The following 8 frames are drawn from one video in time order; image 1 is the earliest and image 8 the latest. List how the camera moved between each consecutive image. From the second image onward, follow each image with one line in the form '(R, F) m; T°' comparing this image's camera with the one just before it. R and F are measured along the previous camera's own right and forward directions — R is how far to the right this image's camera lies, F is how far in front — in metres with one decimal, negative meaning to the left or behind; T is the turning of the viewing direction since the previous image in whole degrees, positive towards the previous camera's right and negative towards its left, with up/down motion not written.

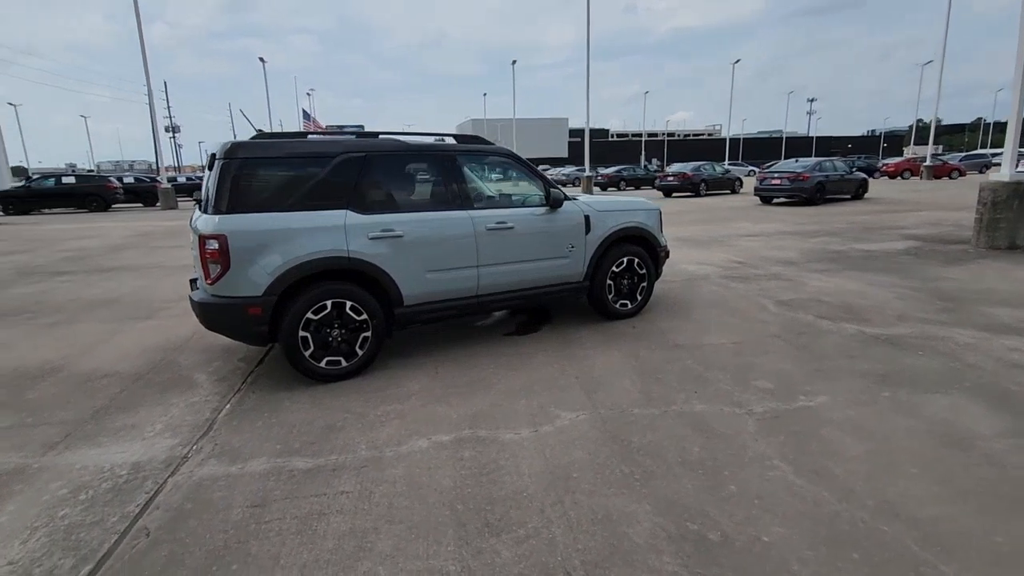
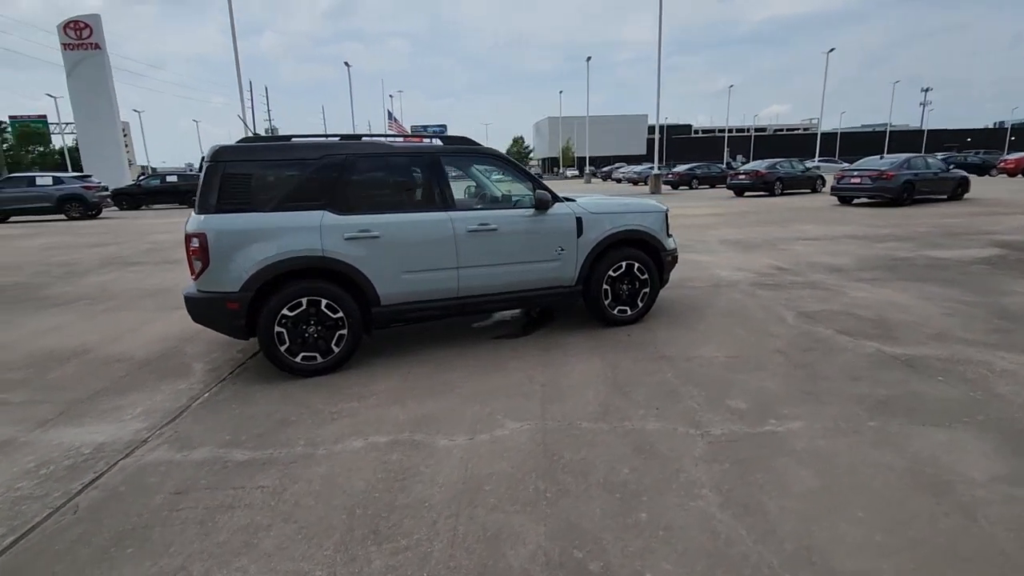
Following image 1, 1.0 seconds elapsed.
(+0.9, +0.1) m; -8°
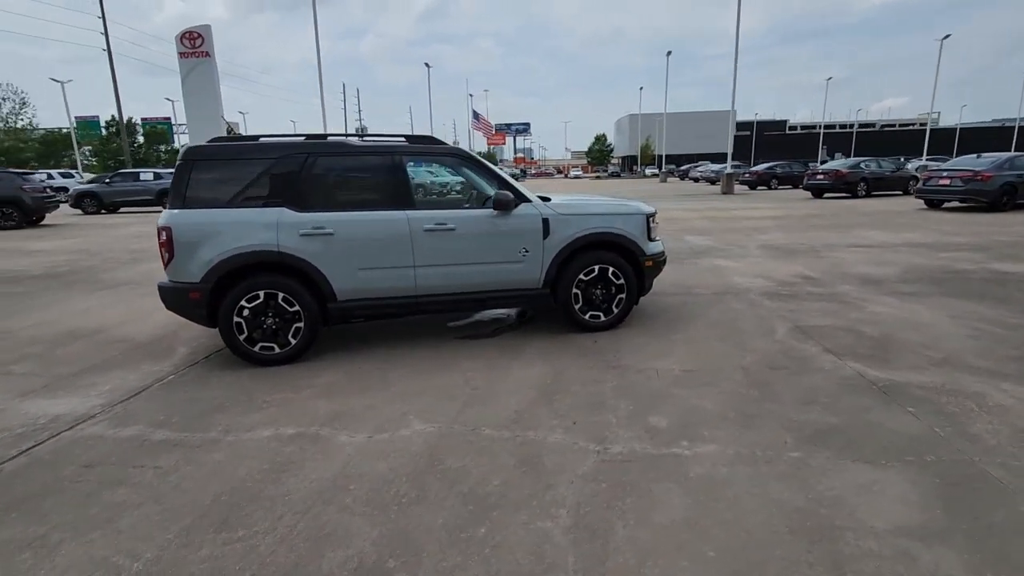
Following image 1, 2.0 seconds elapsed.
(+1.1, +0.2) m; -8°
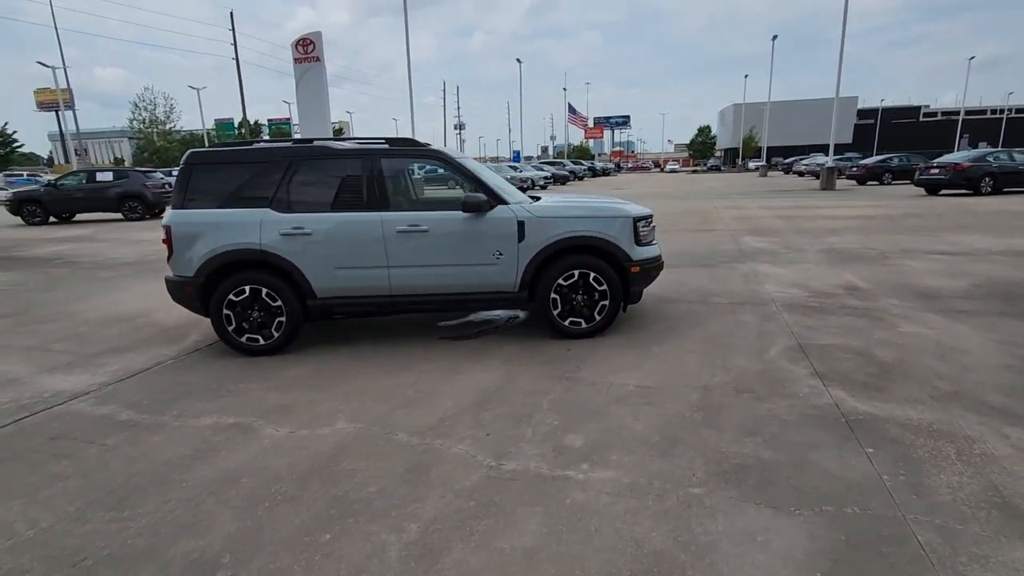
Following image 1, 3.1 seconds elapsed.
(+1.2, +0.2) m; -10°
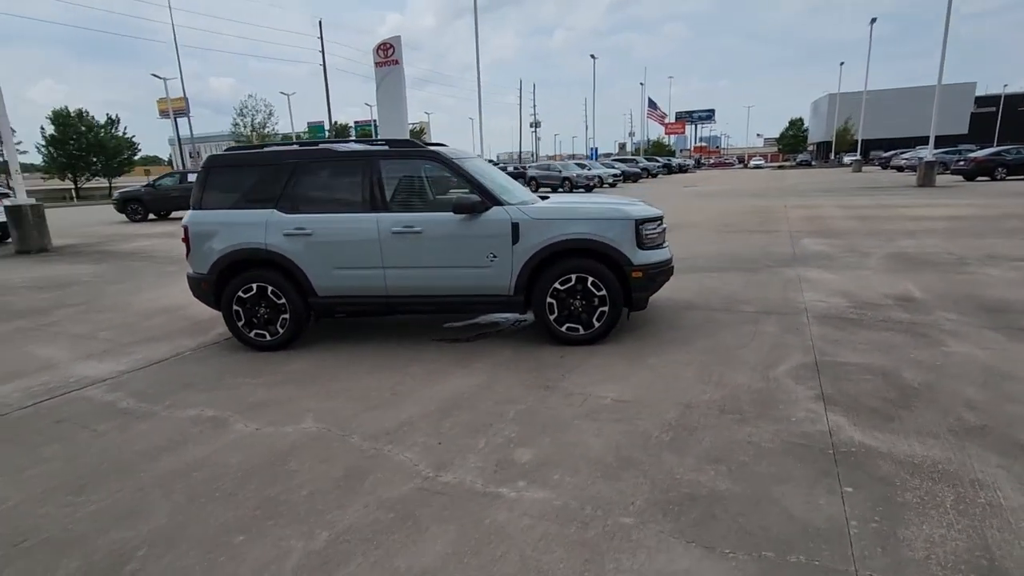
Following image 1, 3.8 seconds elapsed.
(+0.8, +0.2) m; -8°
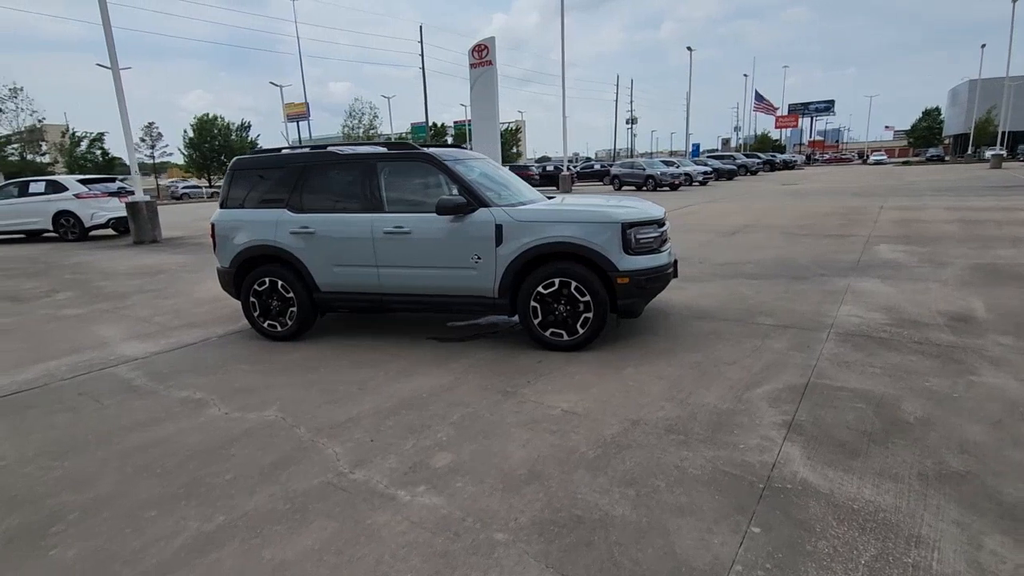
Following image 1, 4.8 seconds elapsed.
(+1.0, +0.1) m; -10°
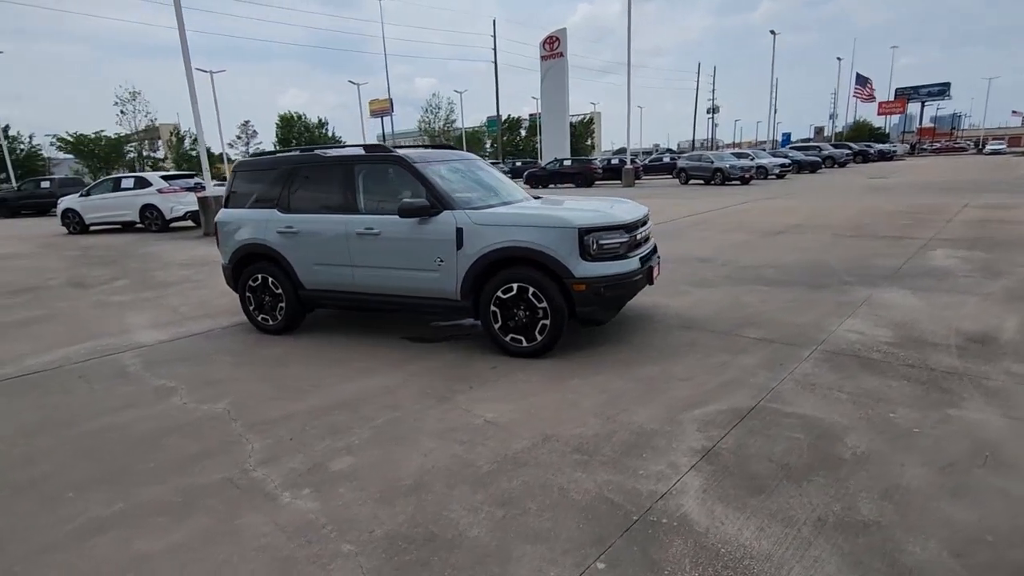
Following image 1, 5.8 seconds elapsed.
(+1.0, +0.1) m; -8°
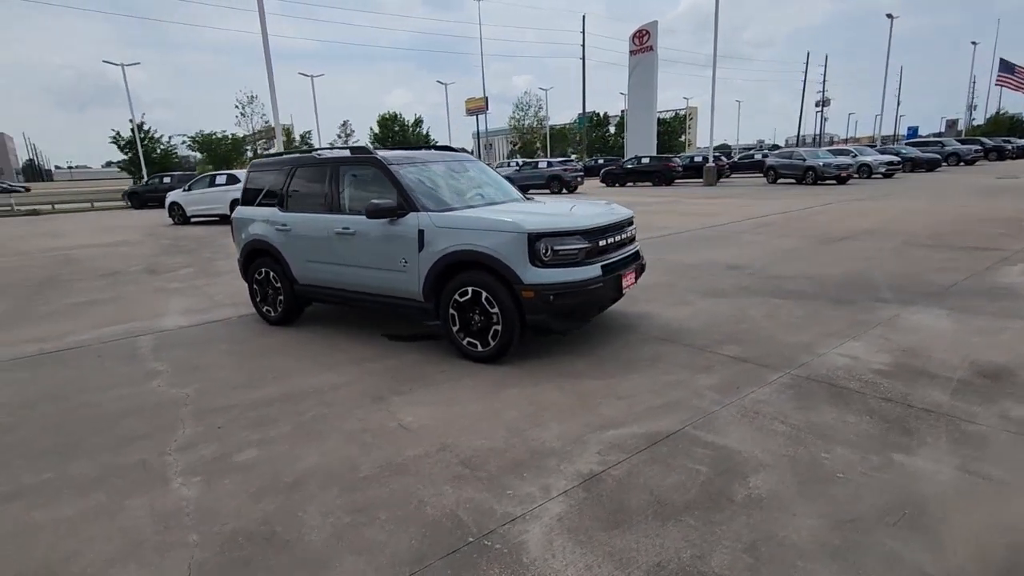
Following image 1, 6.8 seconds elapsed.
(+1.2, +0.2) m; -9°
